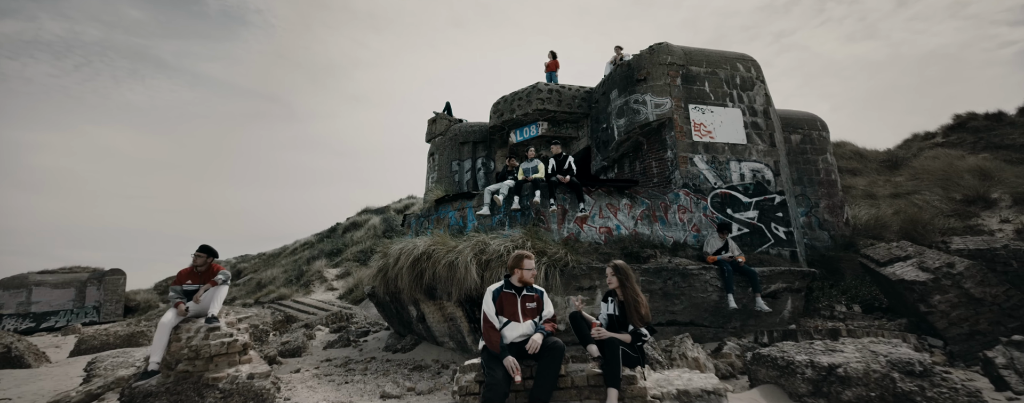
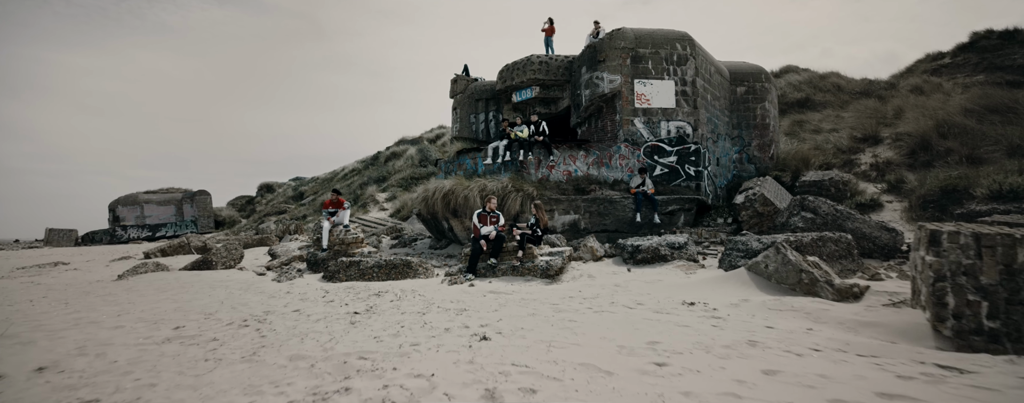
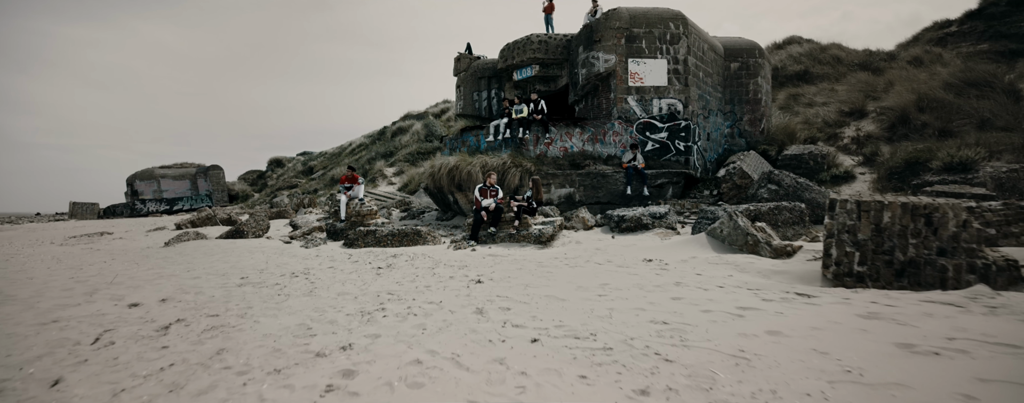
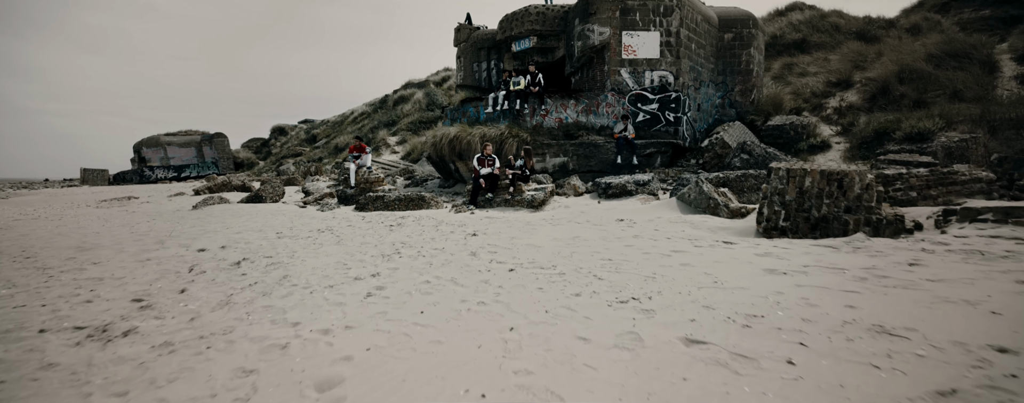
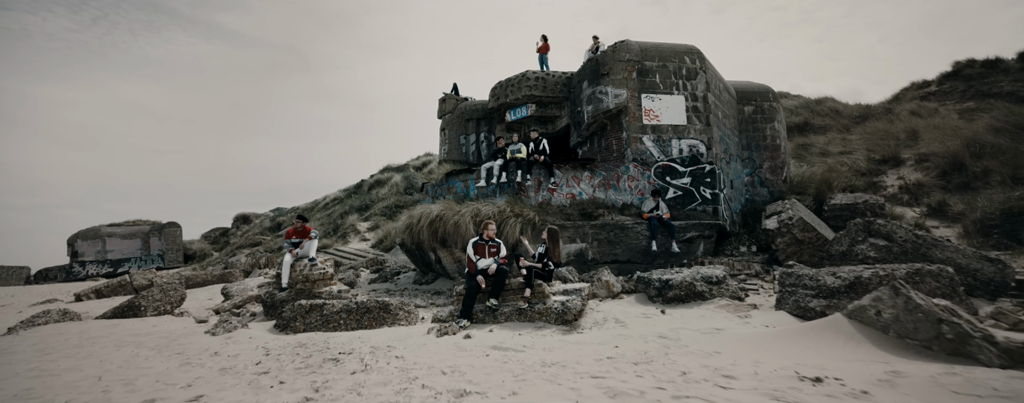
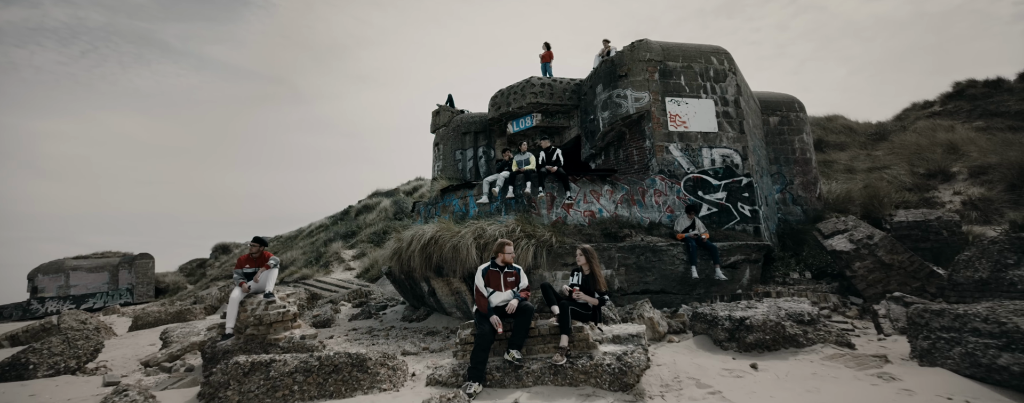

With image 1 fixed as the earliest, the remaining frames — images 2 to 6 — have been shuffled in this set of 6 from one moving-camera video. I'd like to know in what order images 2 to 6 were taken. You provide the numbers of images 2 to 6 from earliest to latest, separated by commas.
6, 5, 2, 3, 4
